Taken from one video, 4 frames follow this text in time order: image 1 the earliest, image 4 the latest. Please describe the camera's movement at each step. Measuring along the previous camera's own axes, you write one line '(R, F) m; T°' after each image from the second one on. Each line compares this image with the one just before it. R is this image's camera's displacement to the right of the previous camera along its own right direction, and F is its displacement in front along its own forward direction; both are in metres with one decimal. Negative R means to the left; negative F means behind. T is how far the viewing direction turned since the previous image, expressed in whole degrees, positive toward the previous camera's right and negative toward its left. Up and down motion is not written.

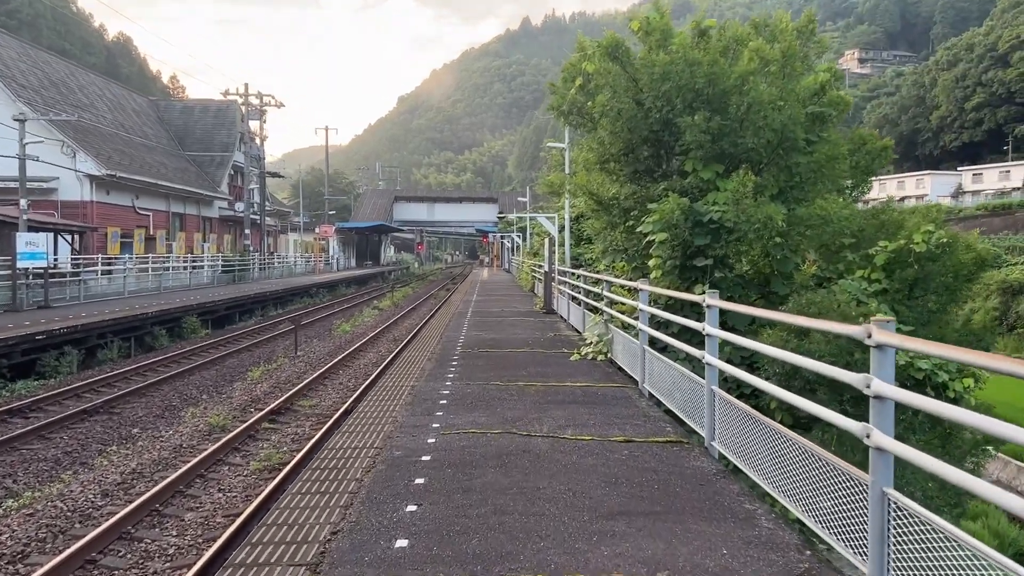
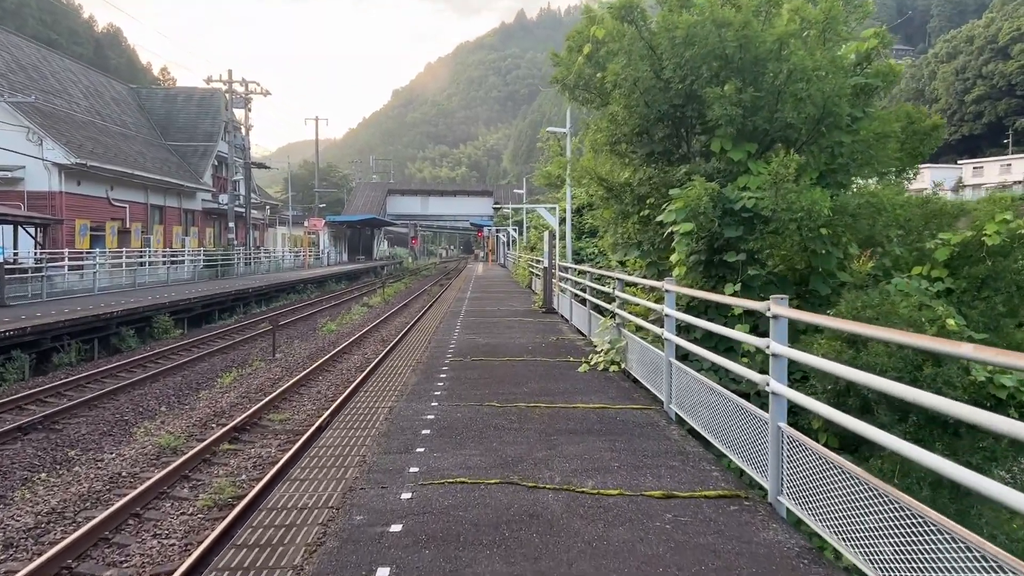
(0.0, +1.1) m; 0°
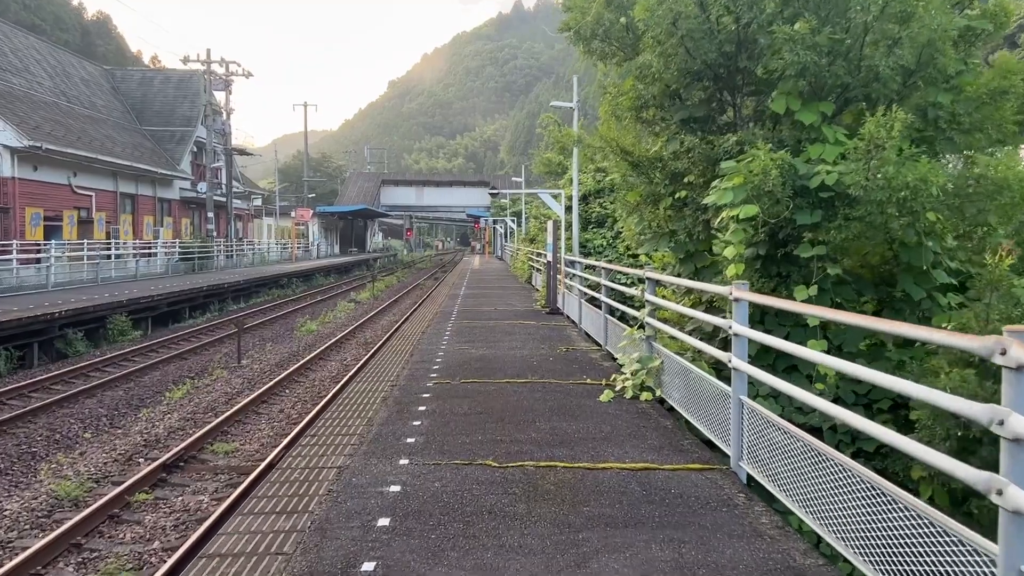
(0.0, +1.6) m; 0°
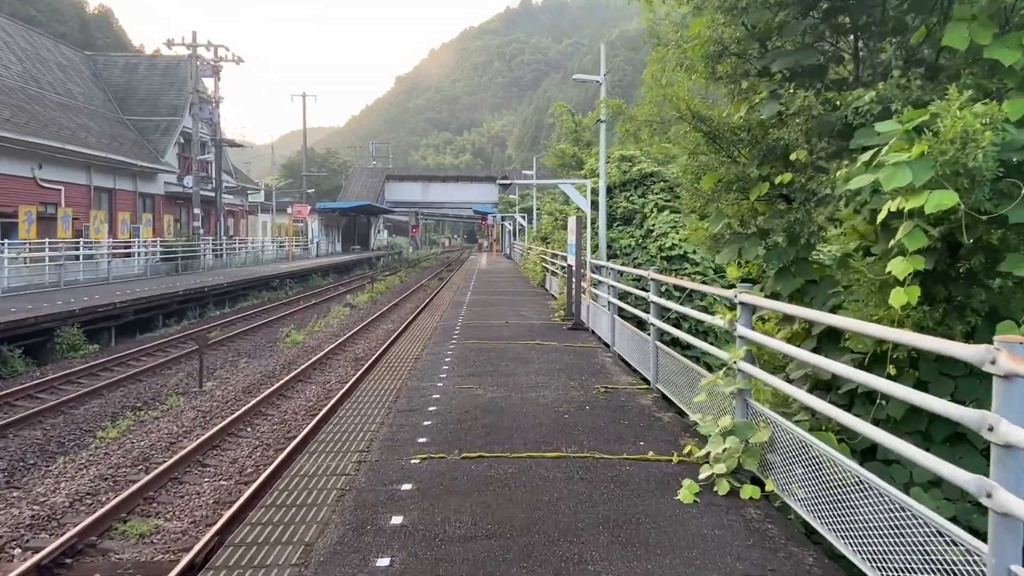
(-0.1, +1.8) m; 0°
